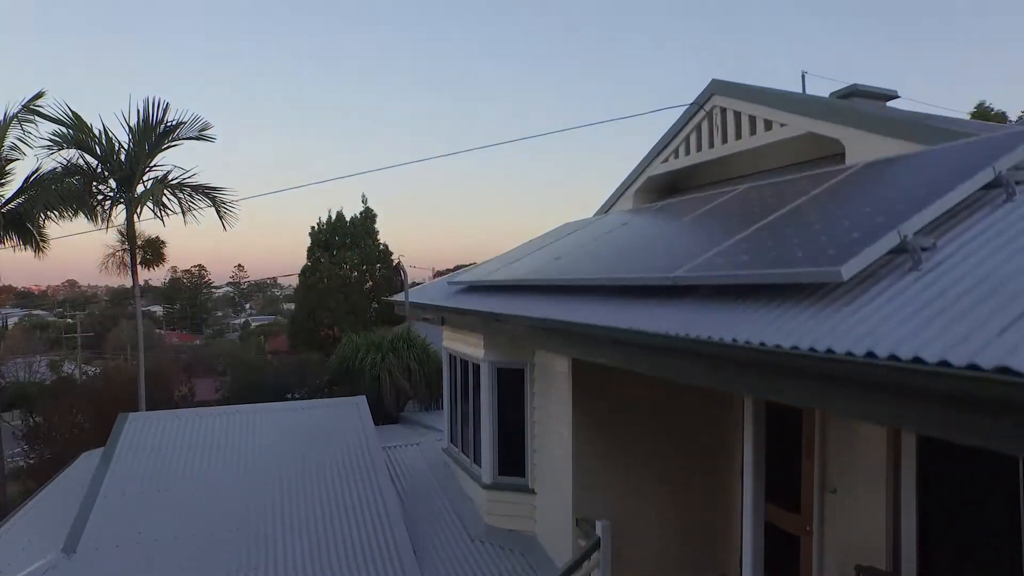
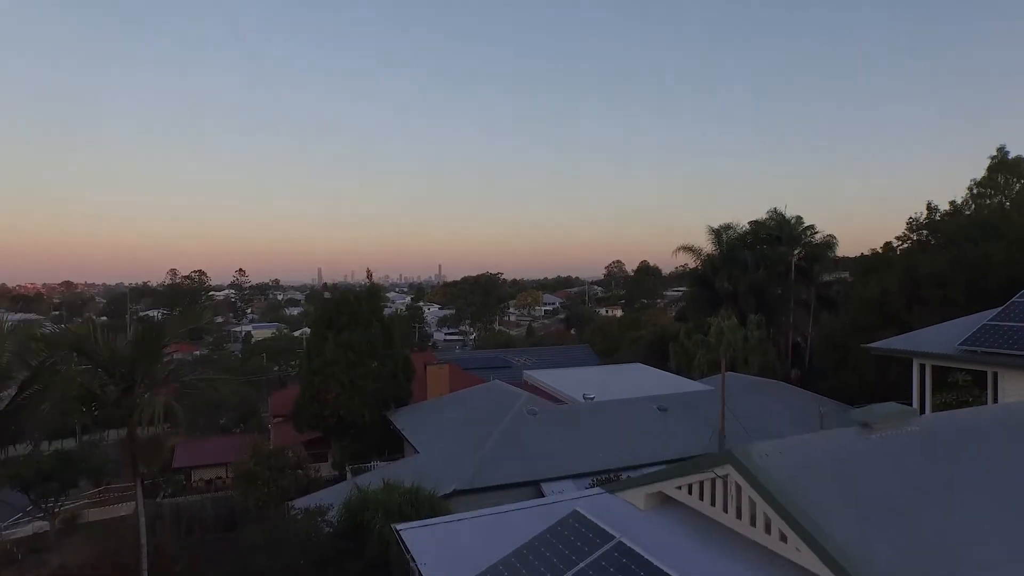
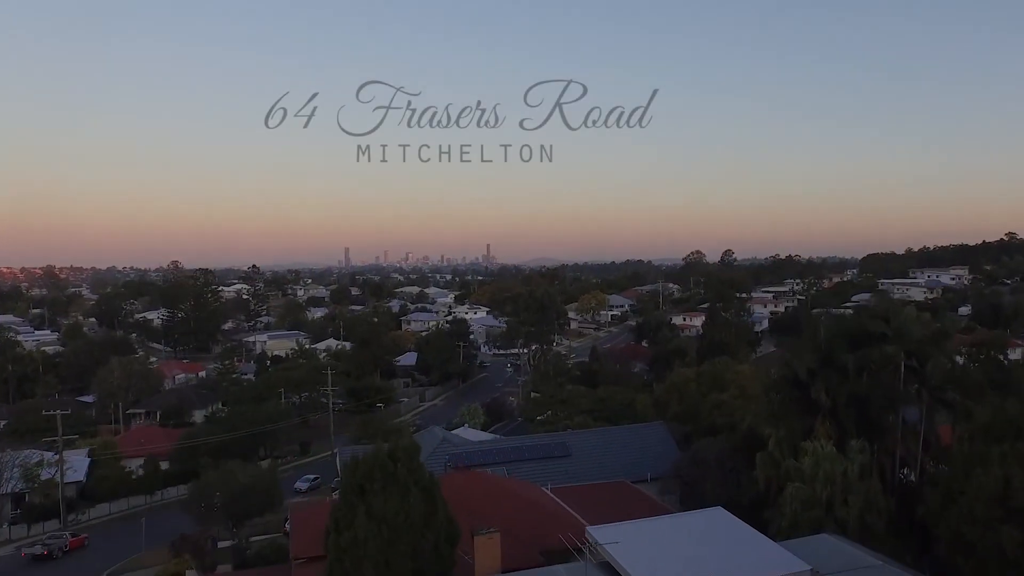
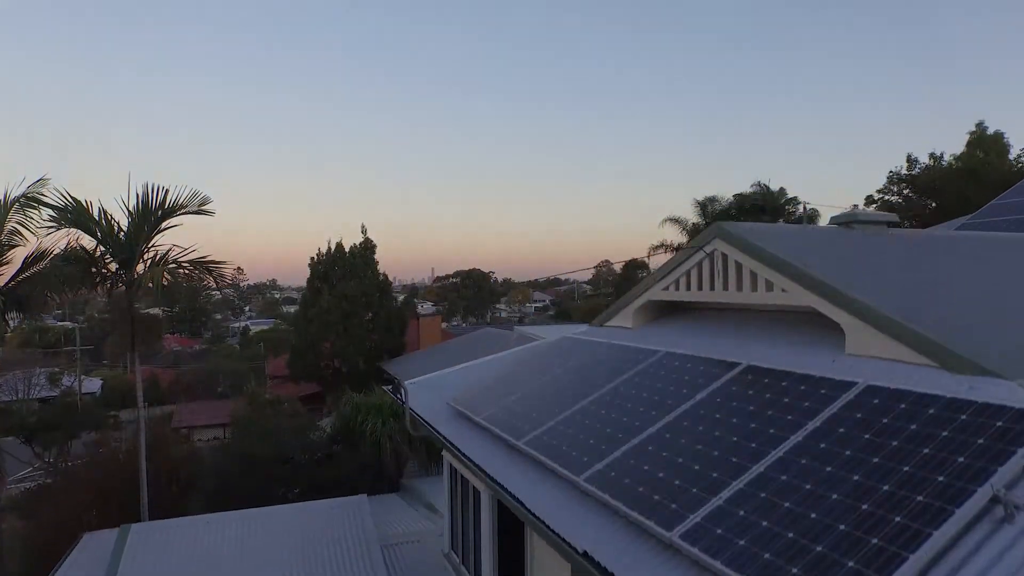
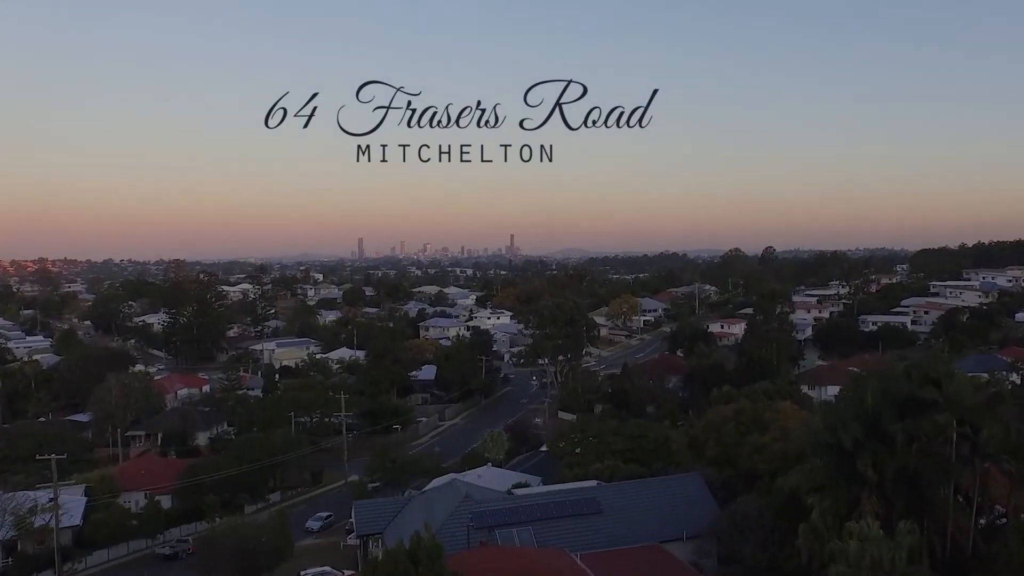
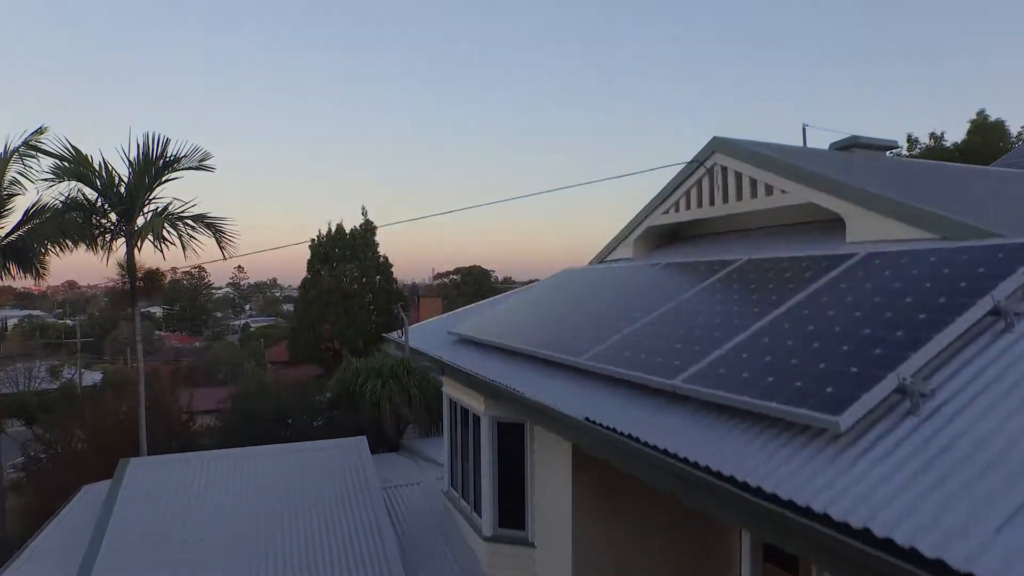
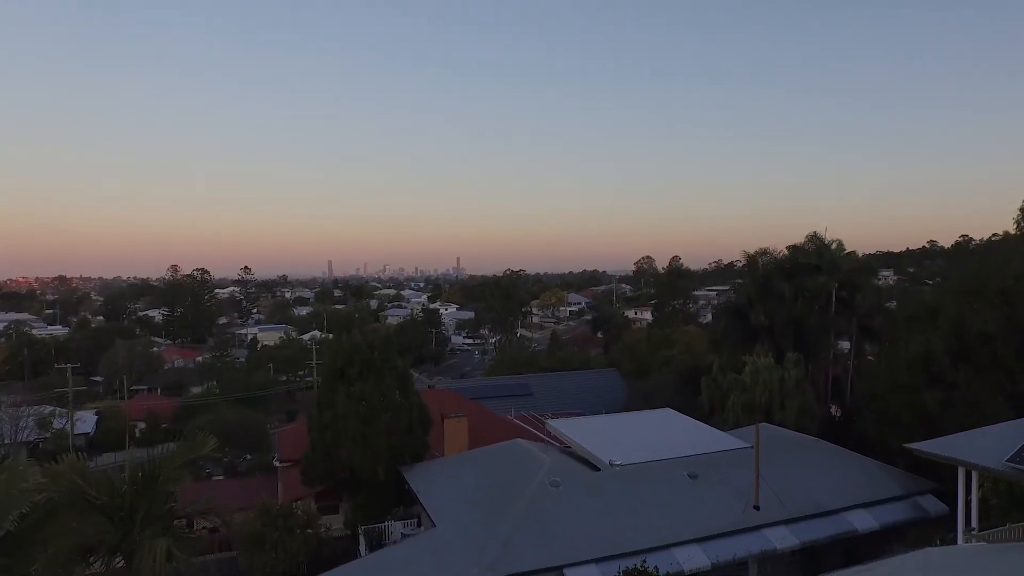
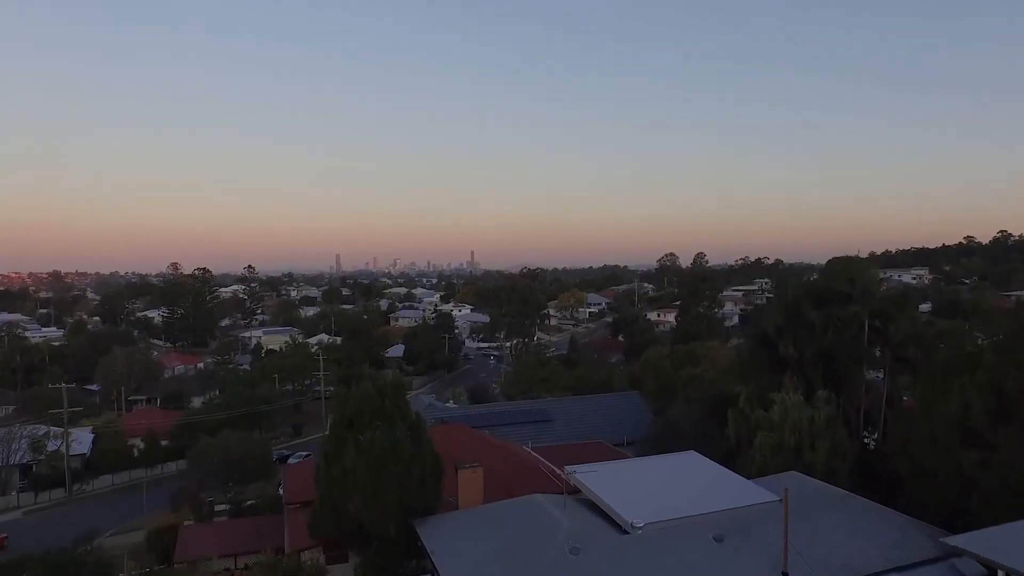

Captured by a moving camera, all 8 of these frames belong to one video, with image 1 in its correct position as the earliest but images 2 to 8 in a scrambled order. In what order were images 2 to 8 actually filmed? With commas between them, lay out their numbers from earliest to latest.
6, 4, 2, 7, 8, 3, 5
